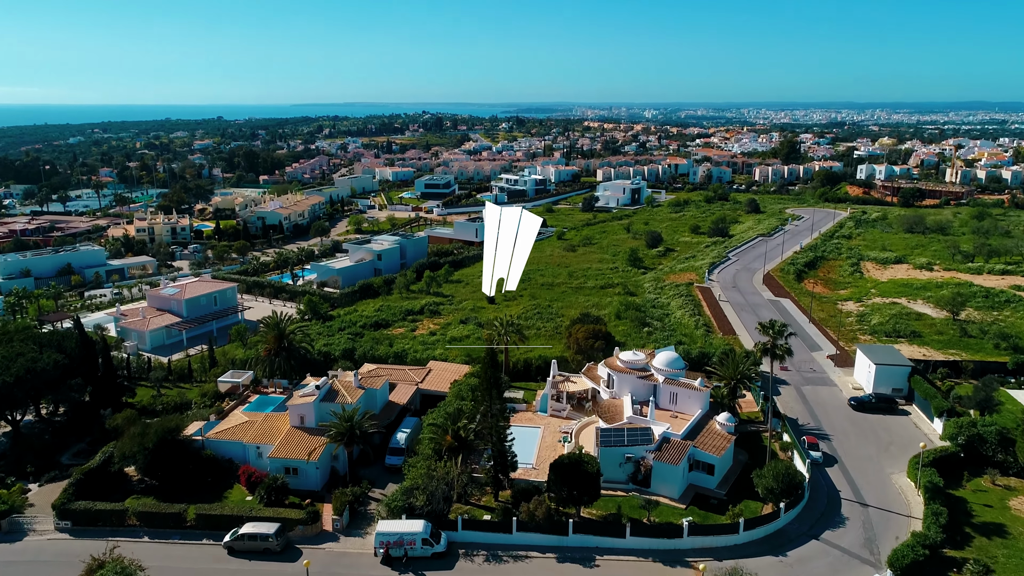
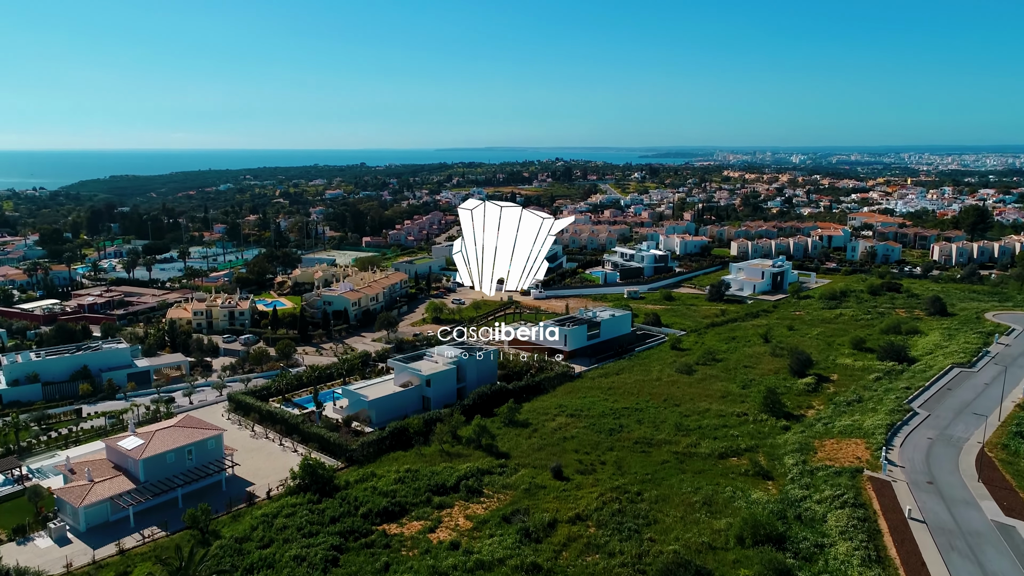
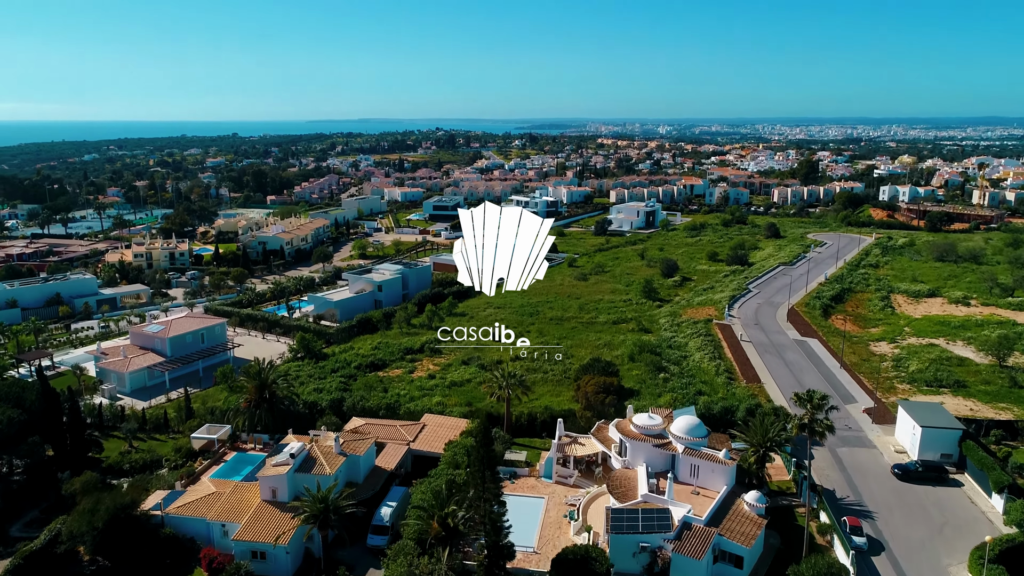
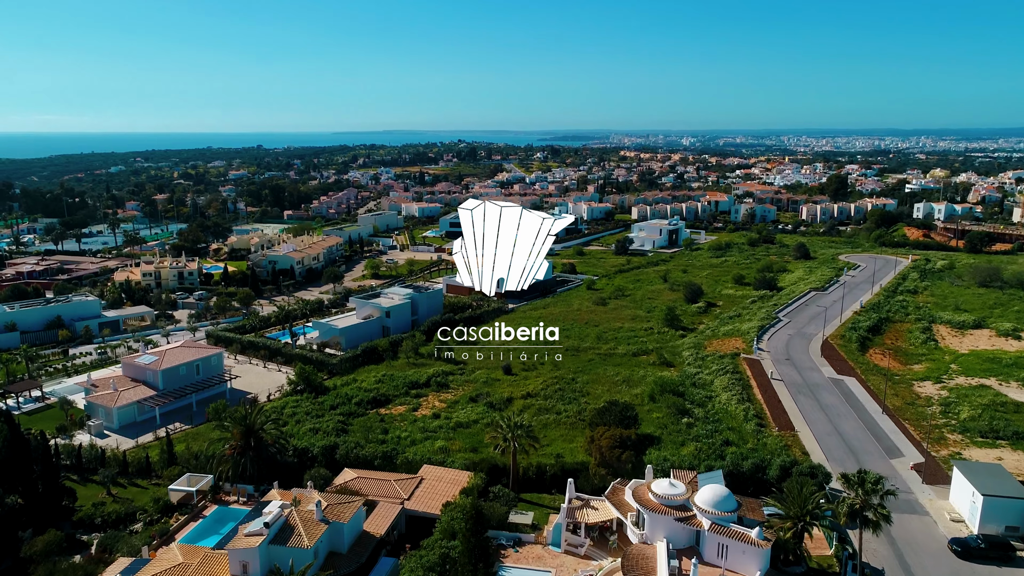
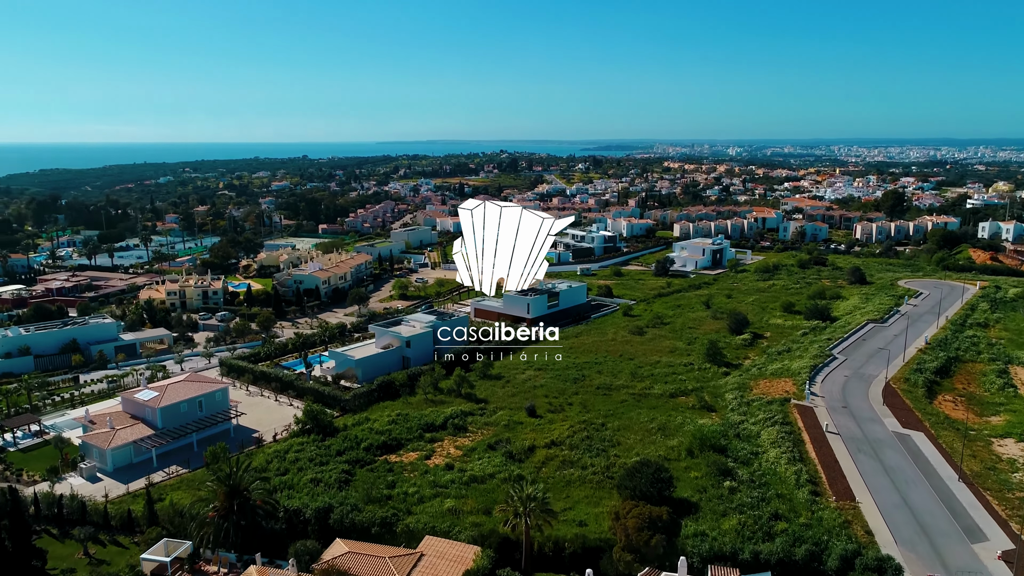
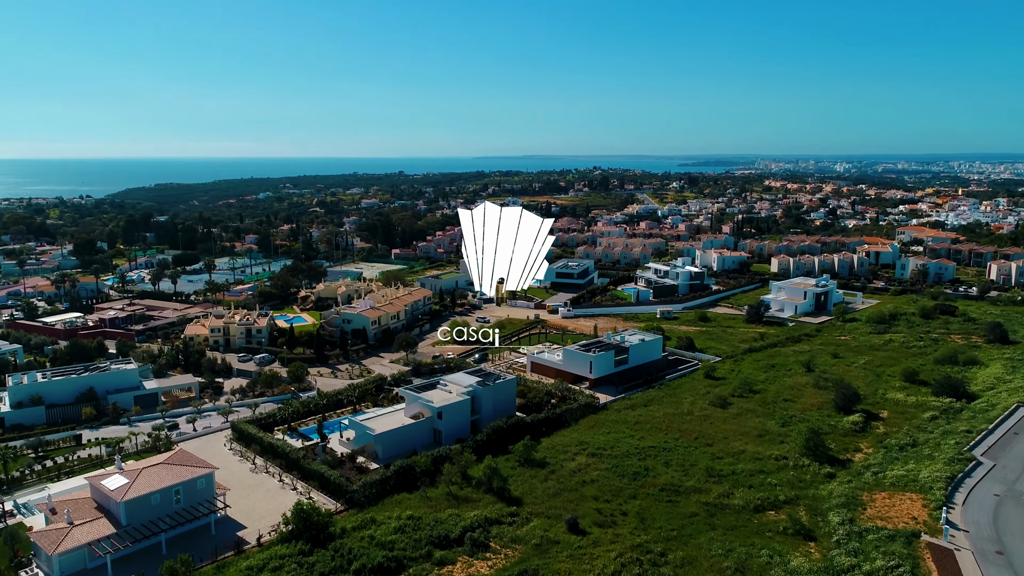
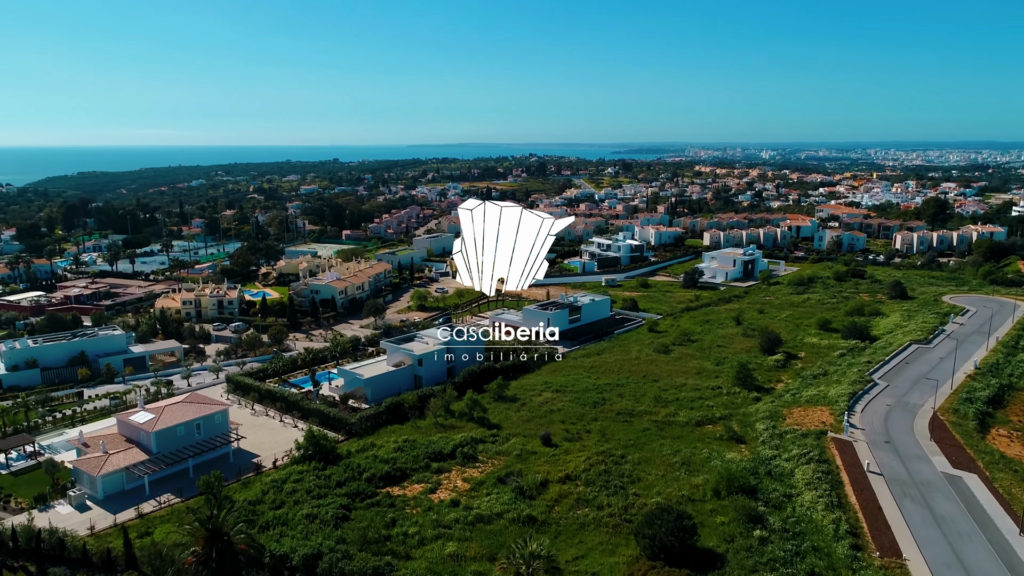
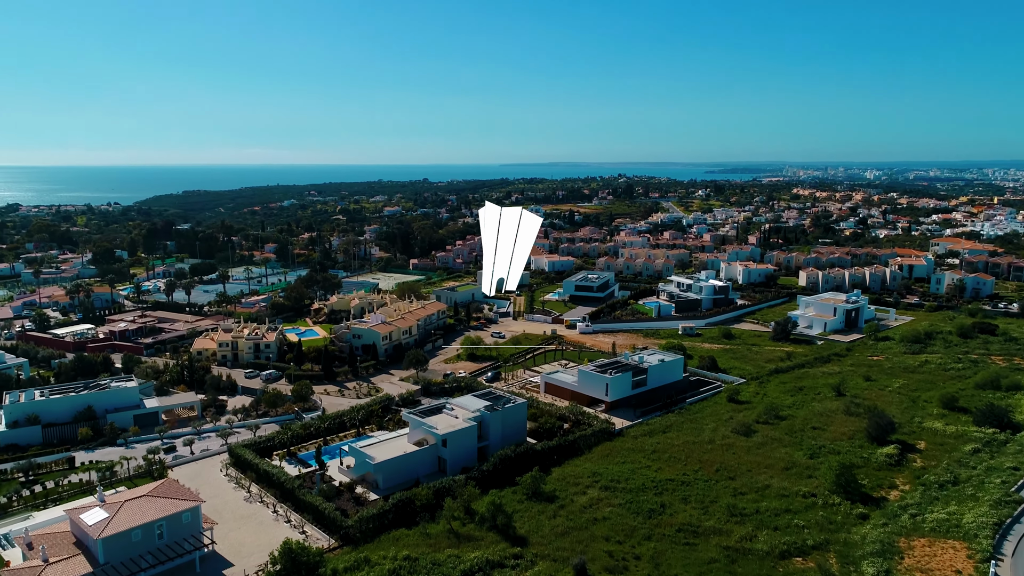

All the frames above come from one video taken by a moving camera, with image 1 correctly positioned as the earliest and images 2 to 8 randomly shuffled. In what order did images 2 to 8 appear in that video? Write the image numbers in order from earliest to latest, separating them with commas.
3, 4, 5, 7, 2, 6, 8
